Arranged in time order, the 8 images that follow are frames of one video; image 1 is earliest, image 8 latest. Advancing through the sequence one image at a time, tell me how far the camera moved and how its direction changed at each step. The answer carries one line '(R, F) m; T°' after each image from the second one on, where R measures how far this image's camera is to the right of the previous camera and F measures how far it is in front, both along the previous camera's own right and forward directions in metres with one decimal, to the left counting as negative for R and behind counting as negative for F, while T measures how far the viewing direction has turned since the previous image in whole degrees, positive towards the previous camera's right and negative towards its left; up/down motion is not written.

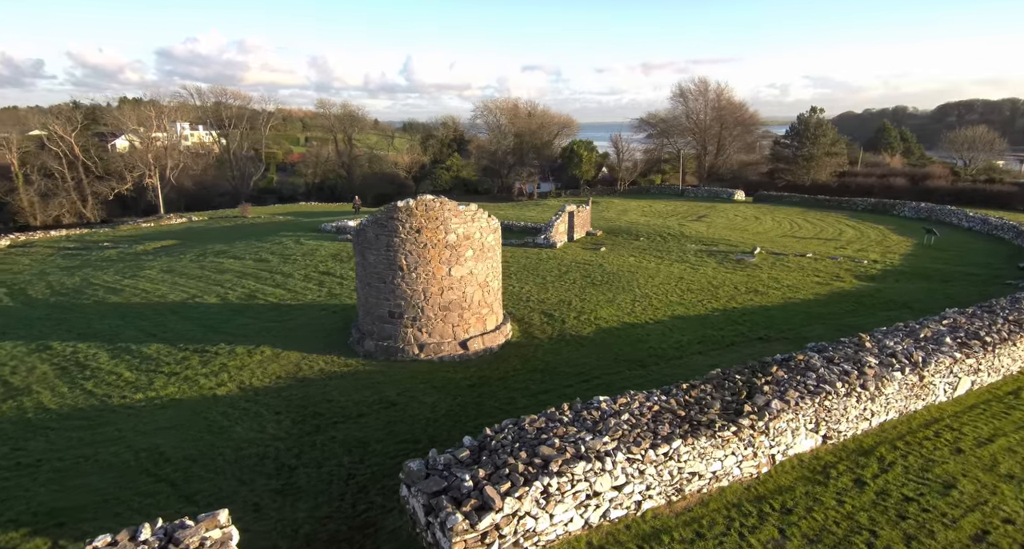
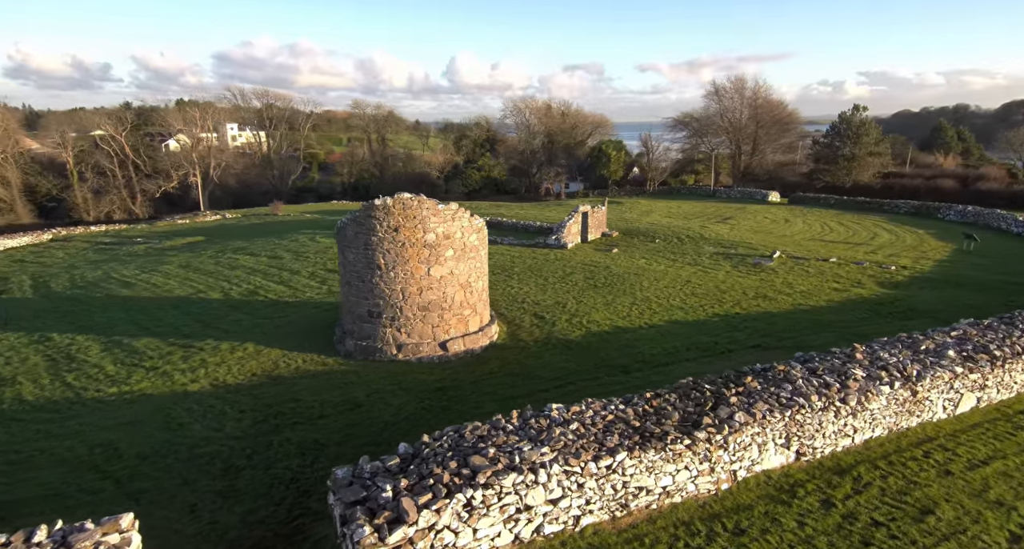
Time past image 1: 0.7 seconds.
(+0.9, +0.2) m; -3°
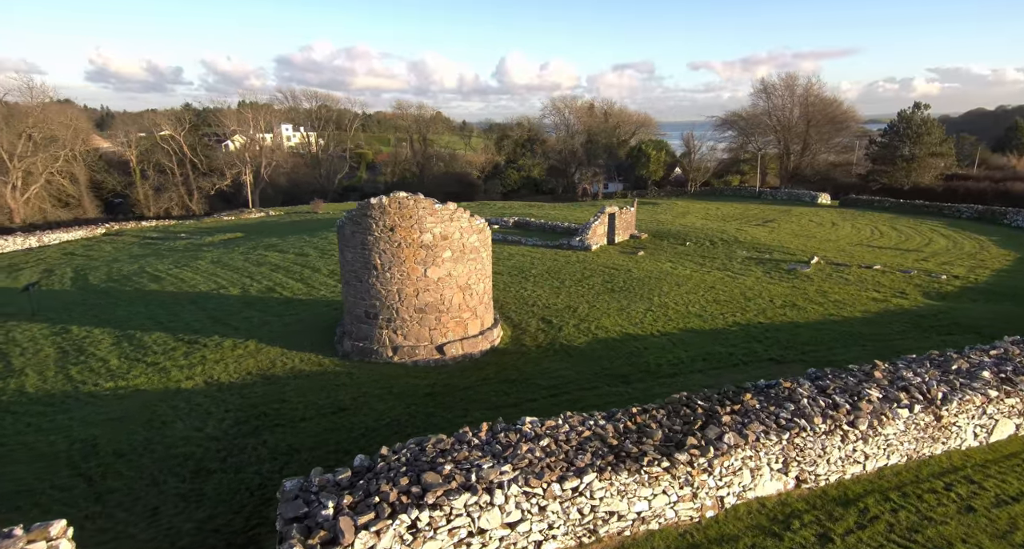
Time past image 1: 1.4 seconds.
(+0.7, +0.3) m; -4°
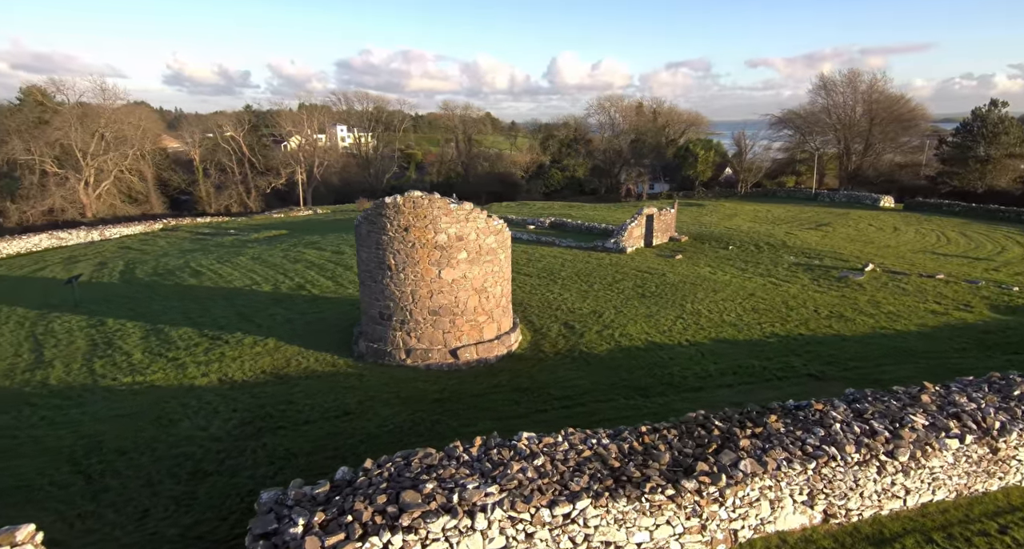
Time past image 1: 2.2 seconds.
(+0.4, +0.4) m; -4°
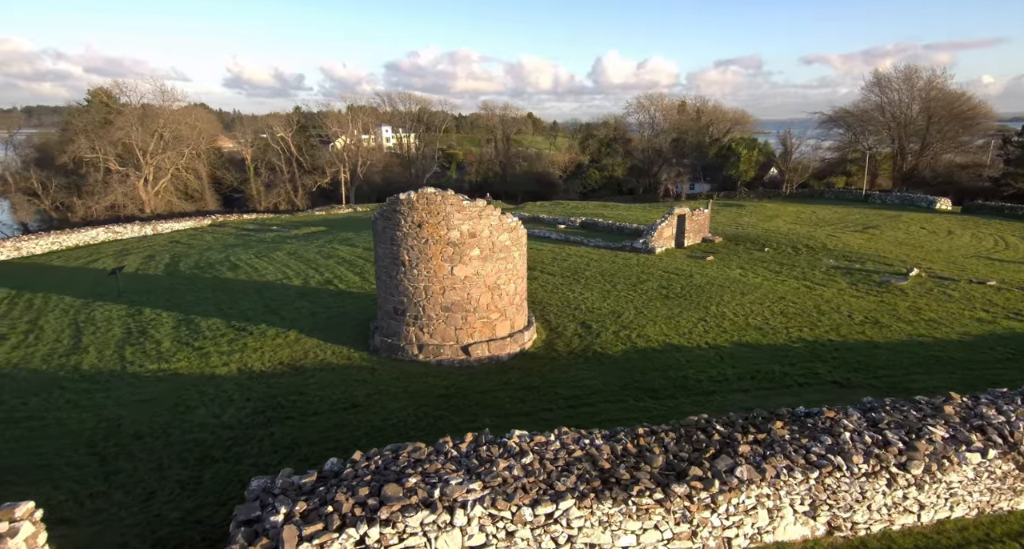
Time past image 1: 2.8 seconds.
(+0.4, 0.0) m; -4°
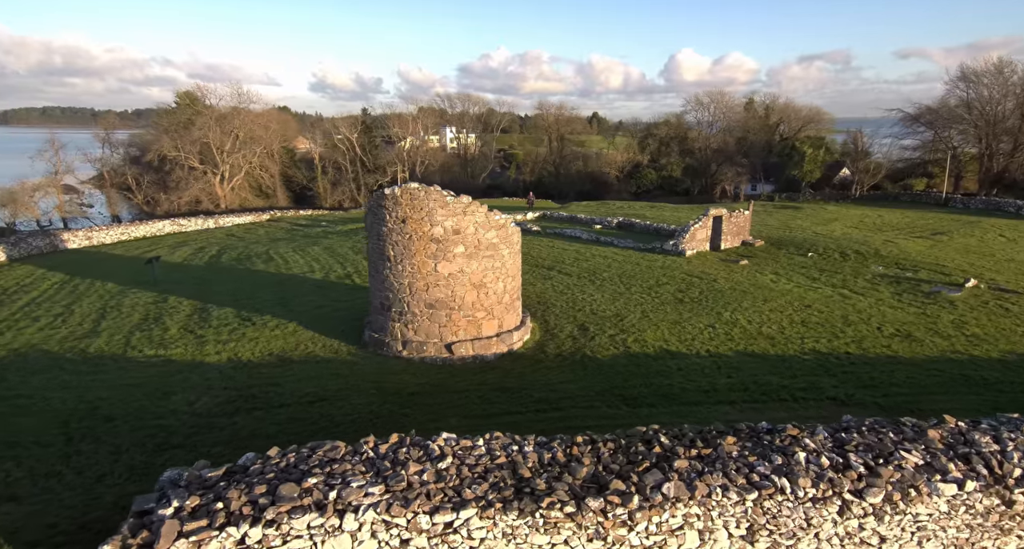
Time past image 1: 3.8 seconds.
(+1.2, +0.2) m; -5°
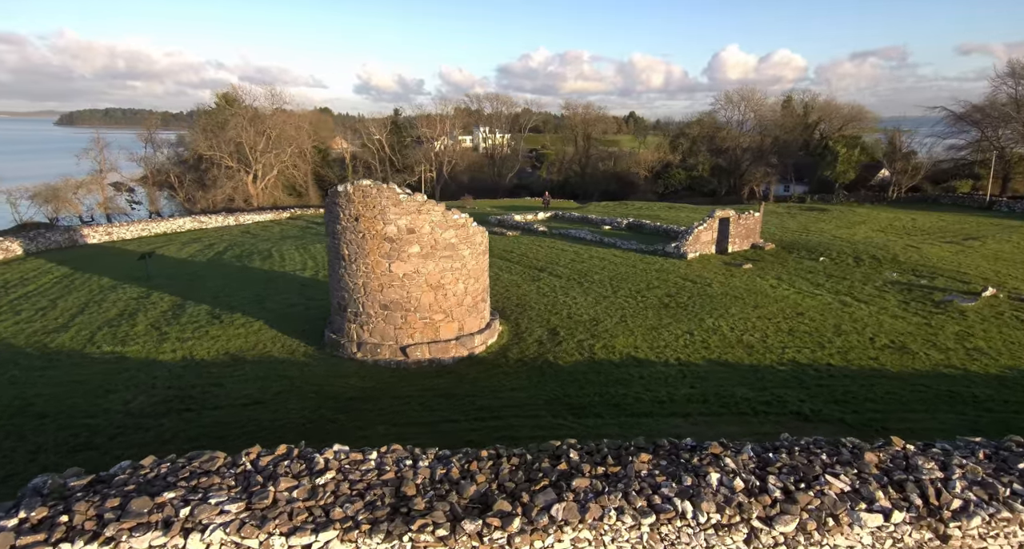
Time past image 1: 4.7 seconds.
(+1.2, +0.3) m; -3°
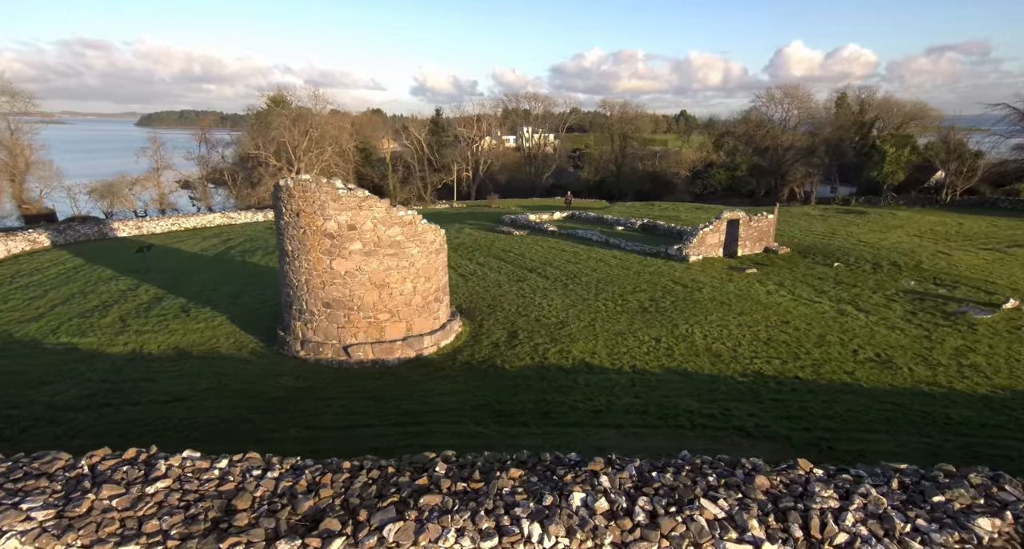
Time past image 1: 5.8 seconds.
(+1.5, +0.2) m; -4°
